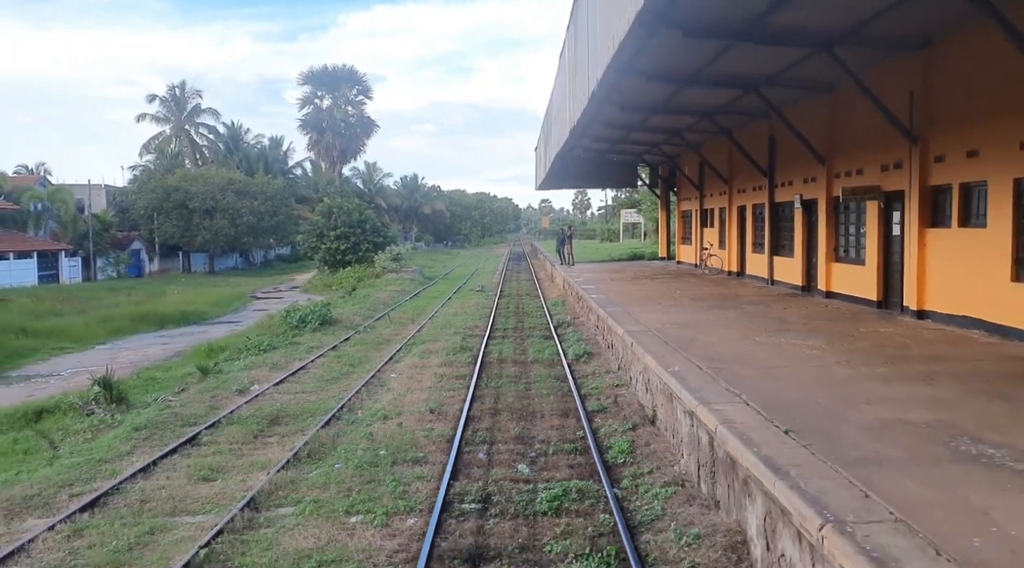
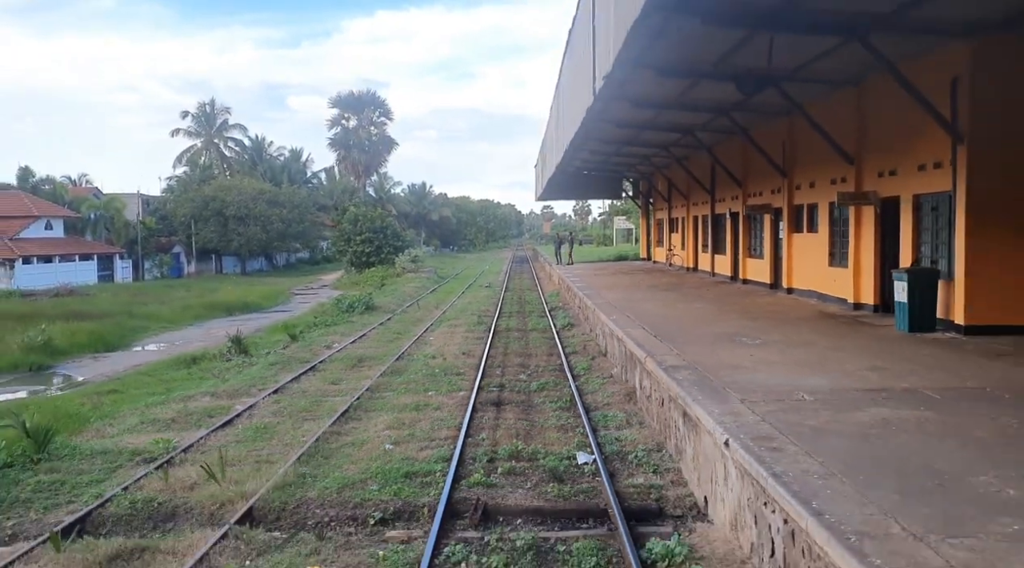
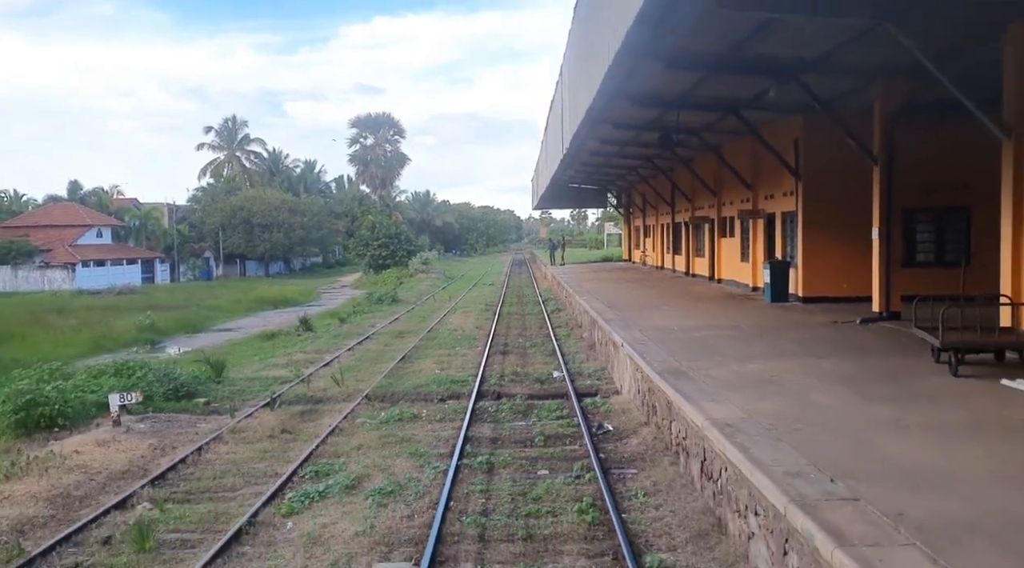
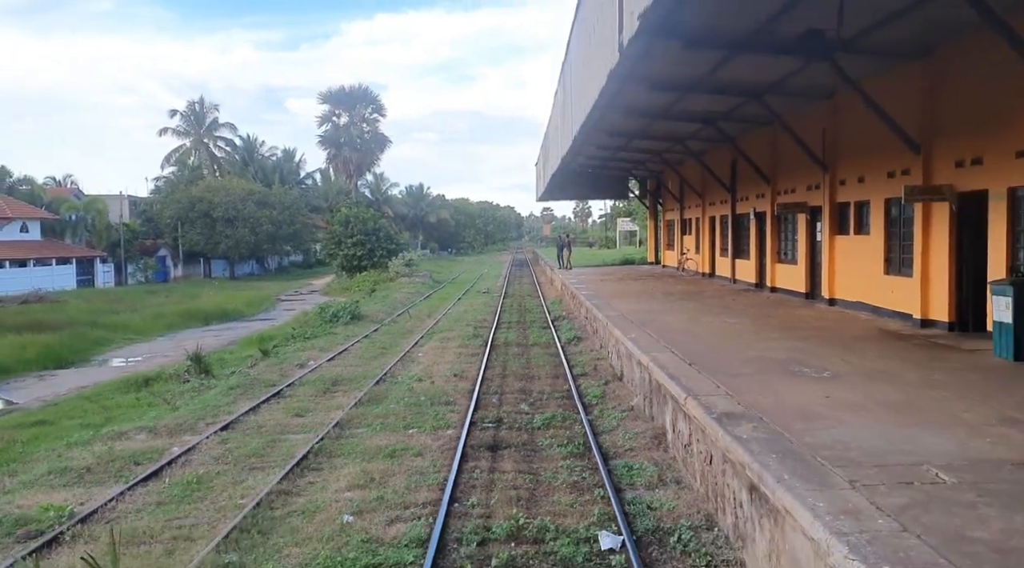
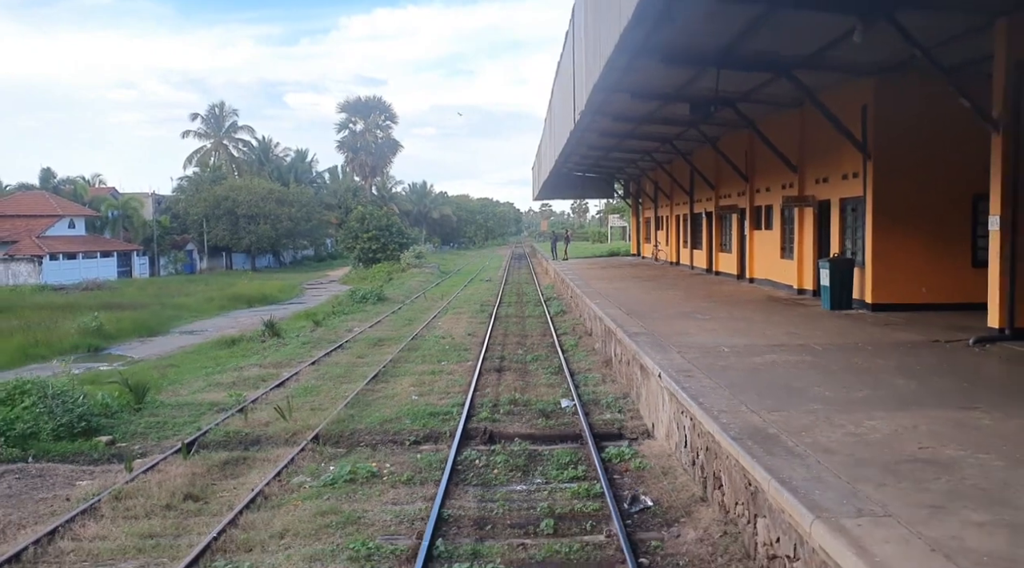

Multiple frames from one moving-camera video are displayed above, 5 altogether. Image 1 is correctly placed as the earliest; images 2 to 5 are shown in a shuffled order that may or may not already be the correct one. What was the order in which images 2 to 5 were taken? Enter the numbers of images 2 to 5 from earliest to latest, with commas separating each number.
4, 2, 5, 3
